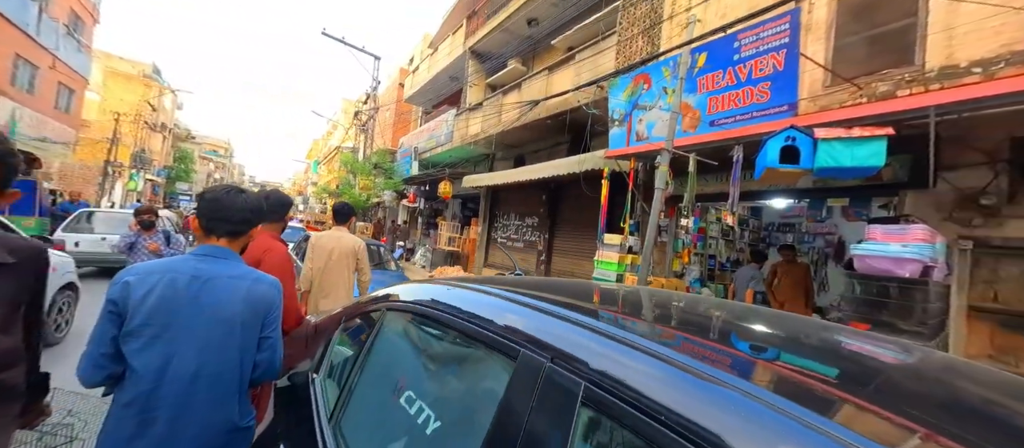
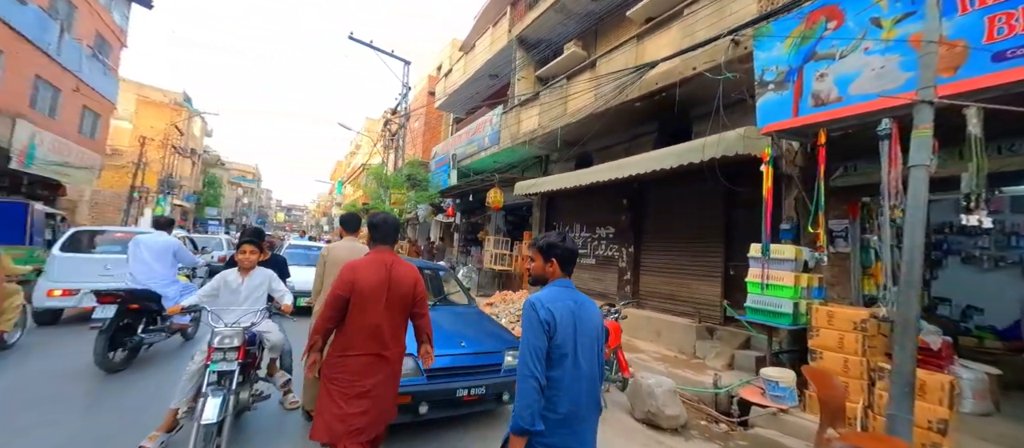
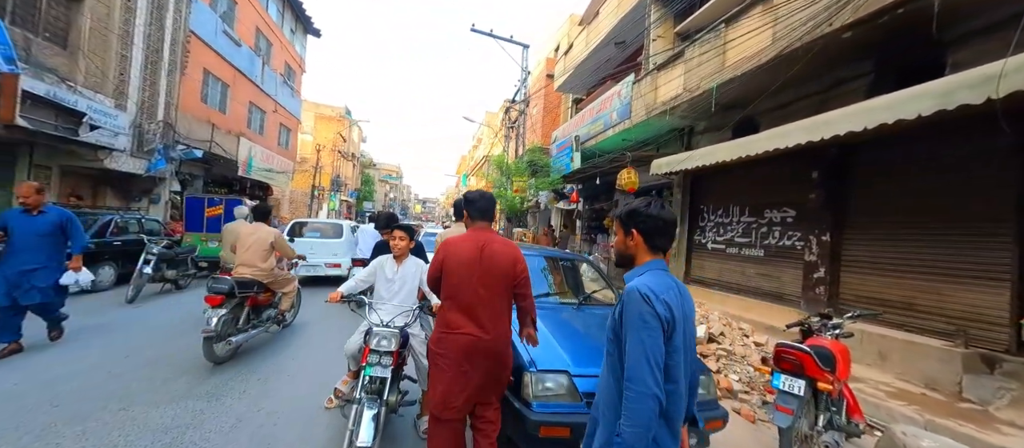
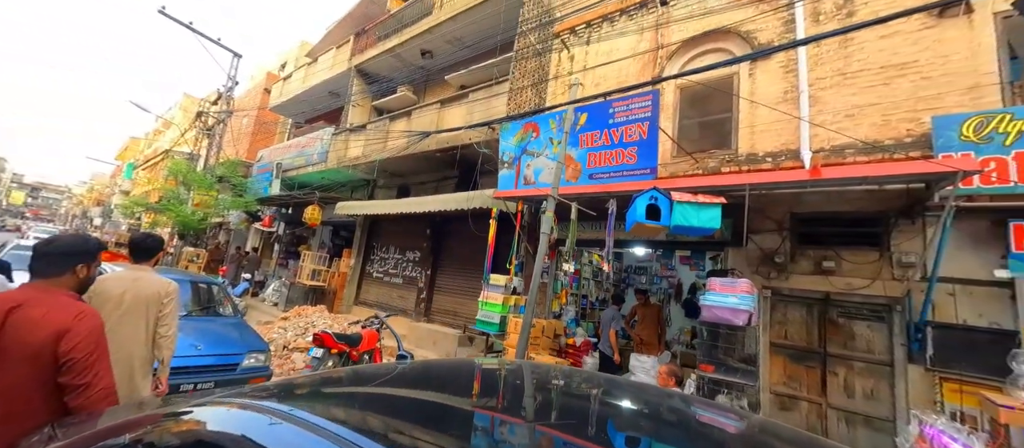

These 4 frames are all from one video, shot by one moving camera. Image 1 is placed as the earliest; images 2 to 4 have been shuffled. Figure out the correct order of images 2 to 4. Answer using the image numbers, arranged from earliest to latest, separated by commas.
4, 2, 3
